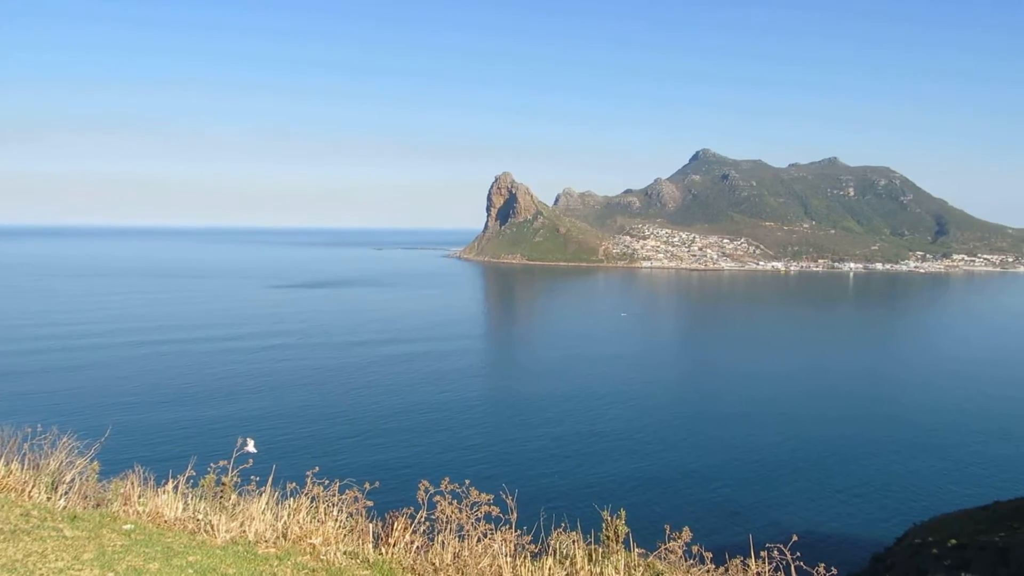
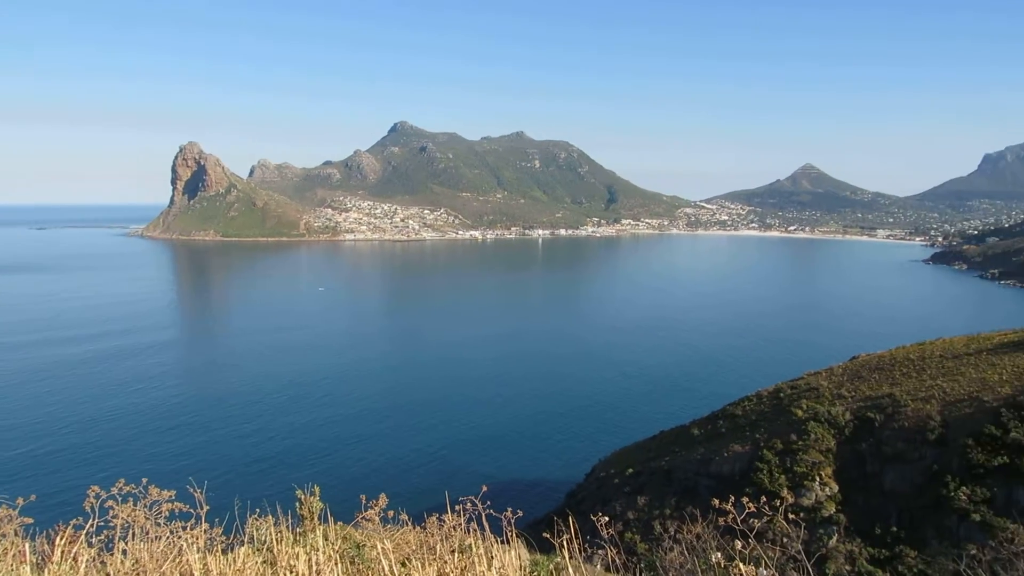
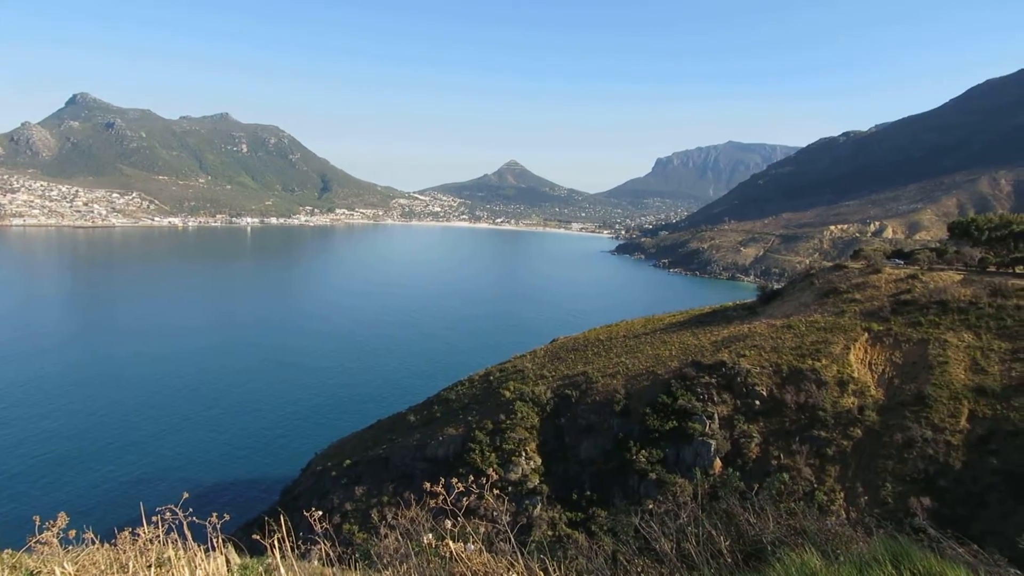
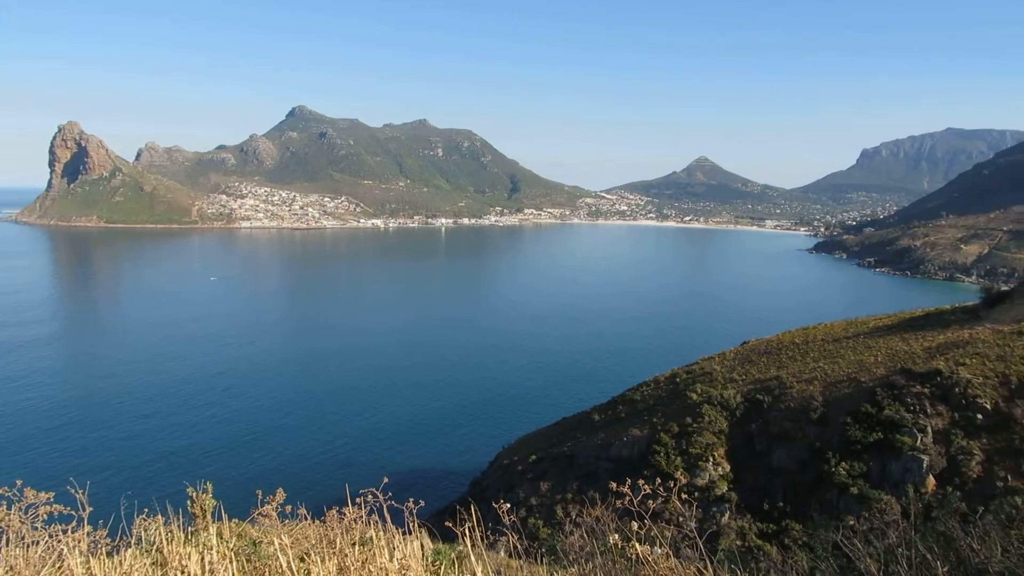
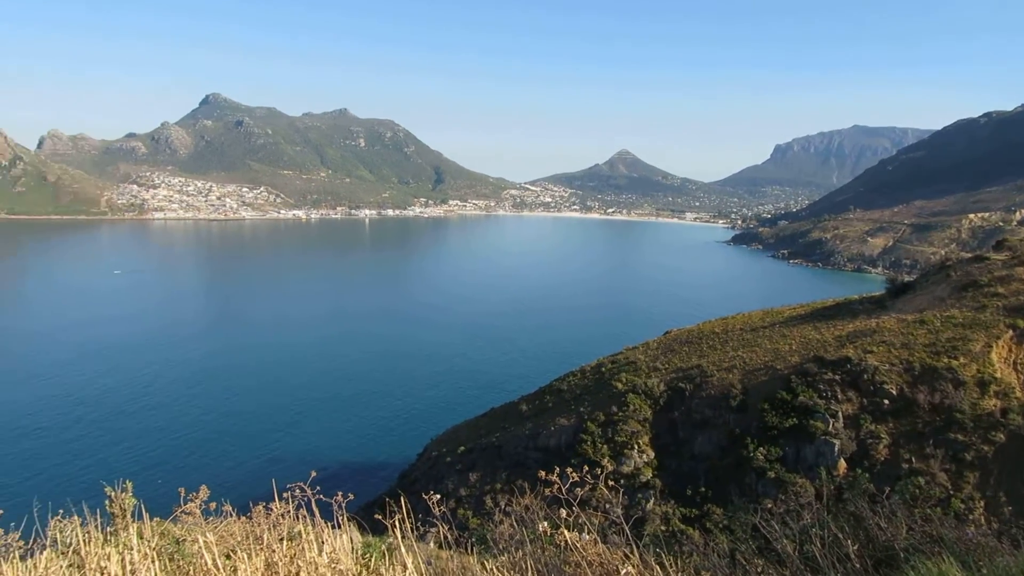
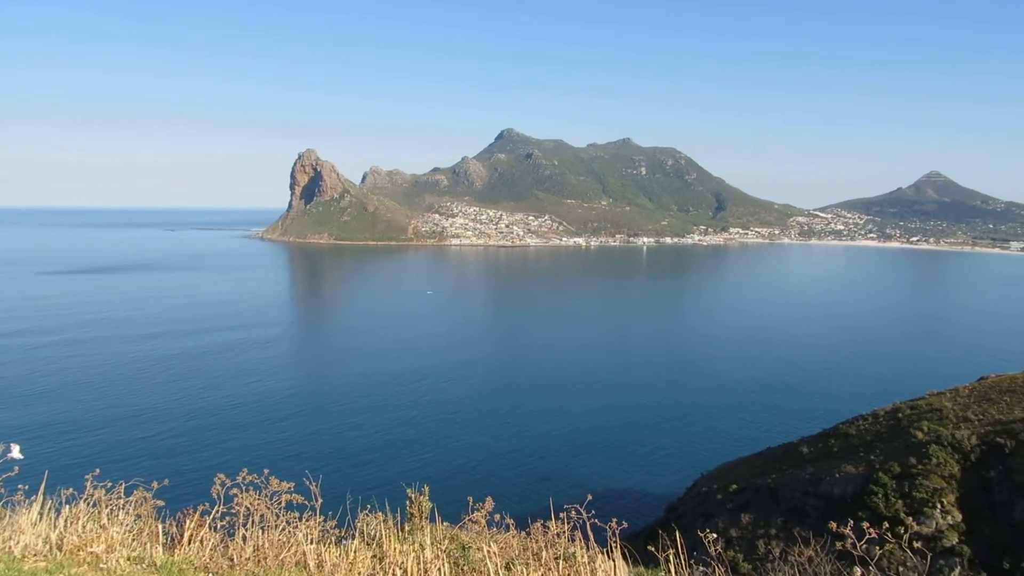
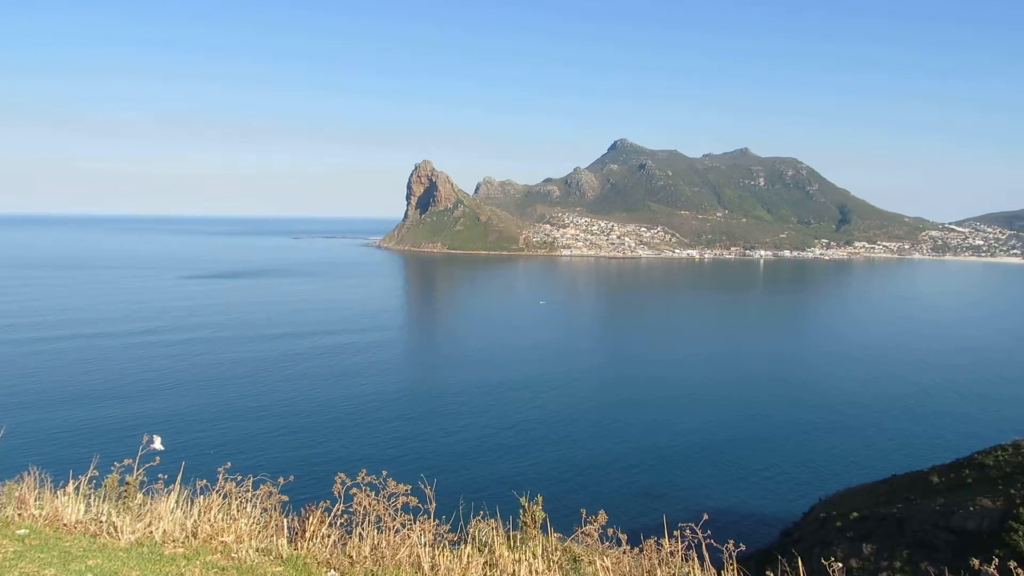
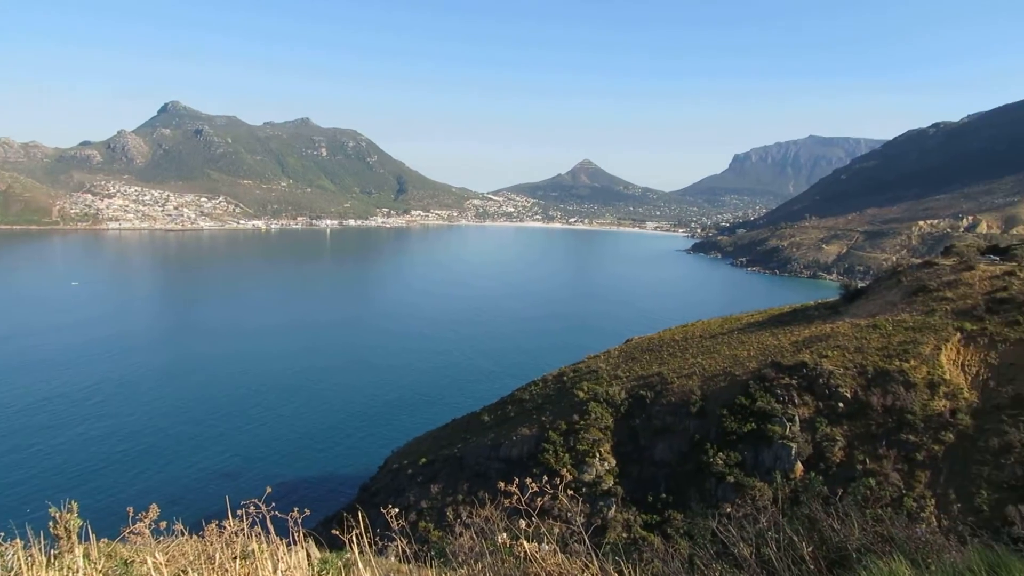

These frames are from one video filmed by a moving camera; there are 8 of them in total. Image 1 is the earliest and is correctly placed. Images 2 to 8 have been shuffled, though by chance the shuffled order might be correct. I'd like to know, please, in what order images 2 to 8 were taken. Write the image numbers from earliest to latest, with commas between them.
7, 6, 2, 4, 8, 3, 5
